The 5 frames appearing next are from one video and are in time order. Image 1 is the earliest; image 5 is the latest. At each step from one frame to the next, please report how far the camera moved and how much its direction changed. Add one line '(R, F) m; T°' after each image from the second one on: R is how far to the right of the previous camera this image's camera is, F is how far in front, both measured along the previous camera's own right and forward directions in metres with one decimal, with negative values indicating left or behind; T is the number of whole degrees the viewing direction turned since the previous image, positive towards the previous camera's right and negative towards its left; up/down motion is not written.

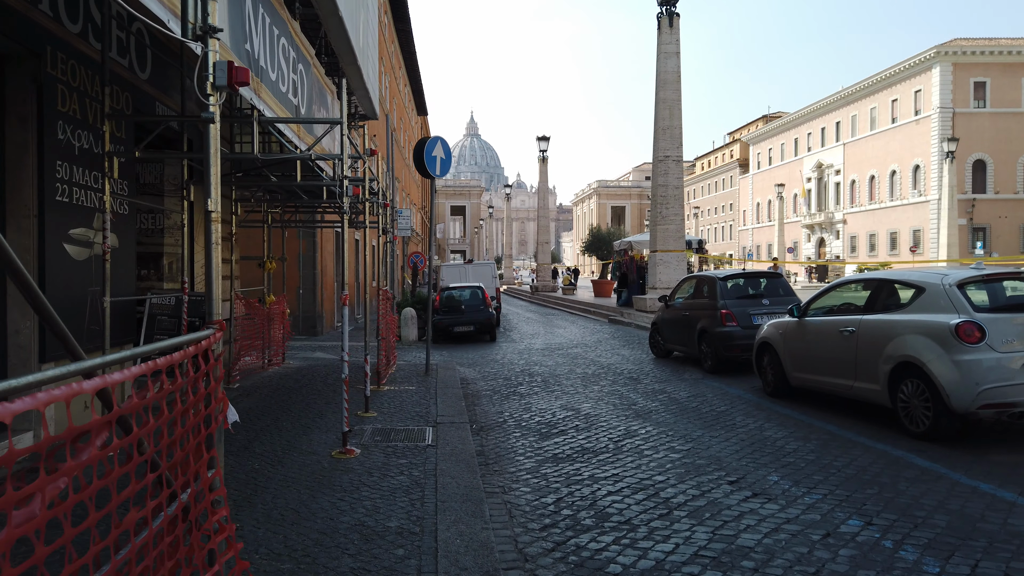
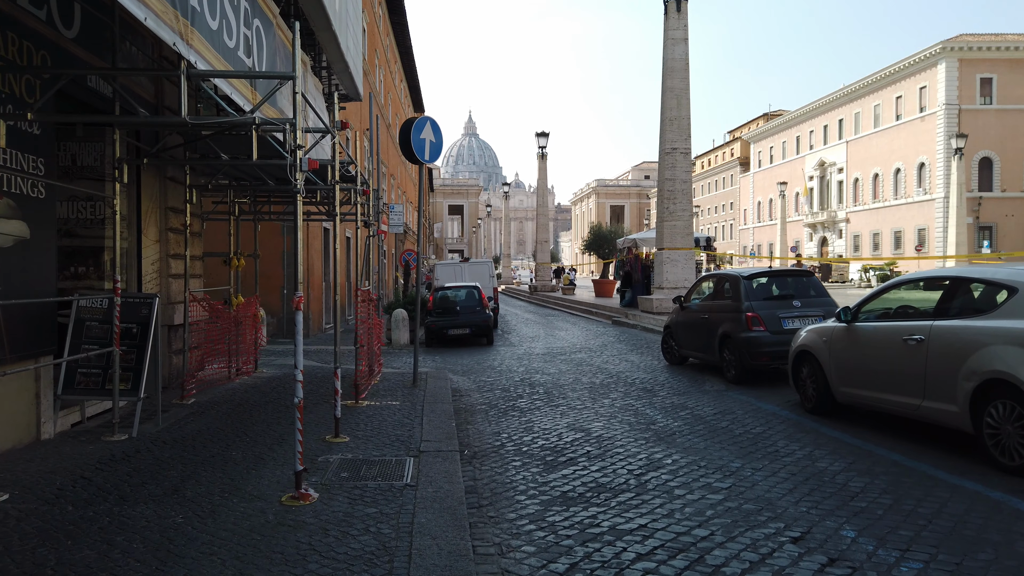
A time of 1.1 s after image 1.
(0.0, +1.3) m; 0°
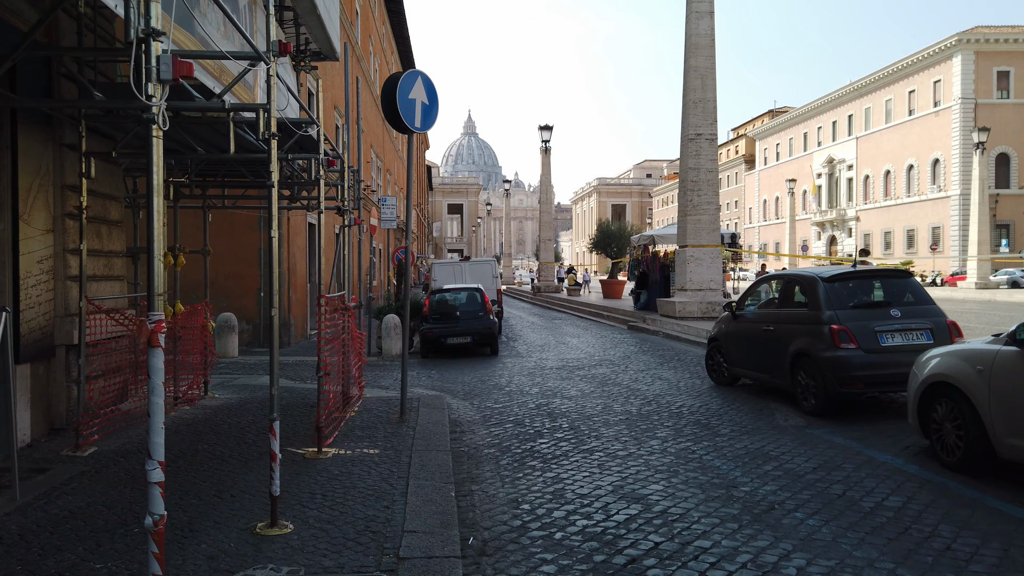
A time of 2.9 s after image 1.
(-0.2, +2.3) m; 0°
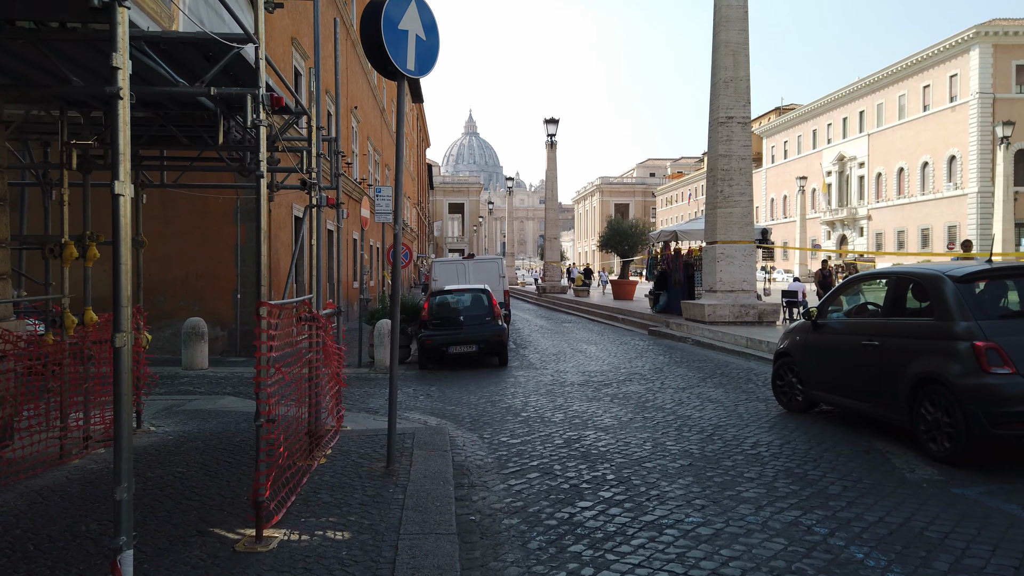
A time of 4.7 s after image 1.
(-0.2, +2.1) m; 0°
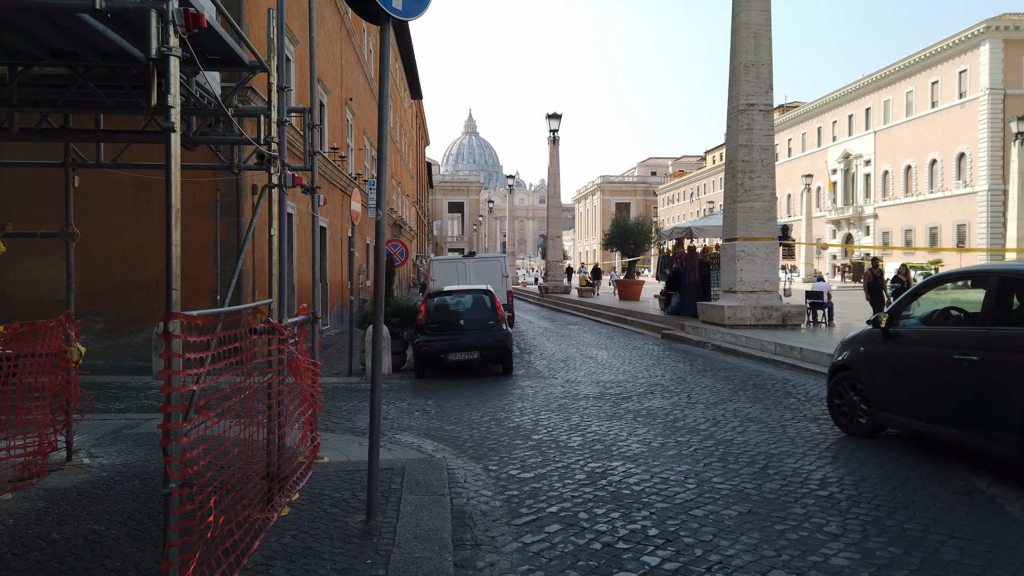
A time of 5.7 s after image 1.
(-0.1, +1.3) m; 0°
